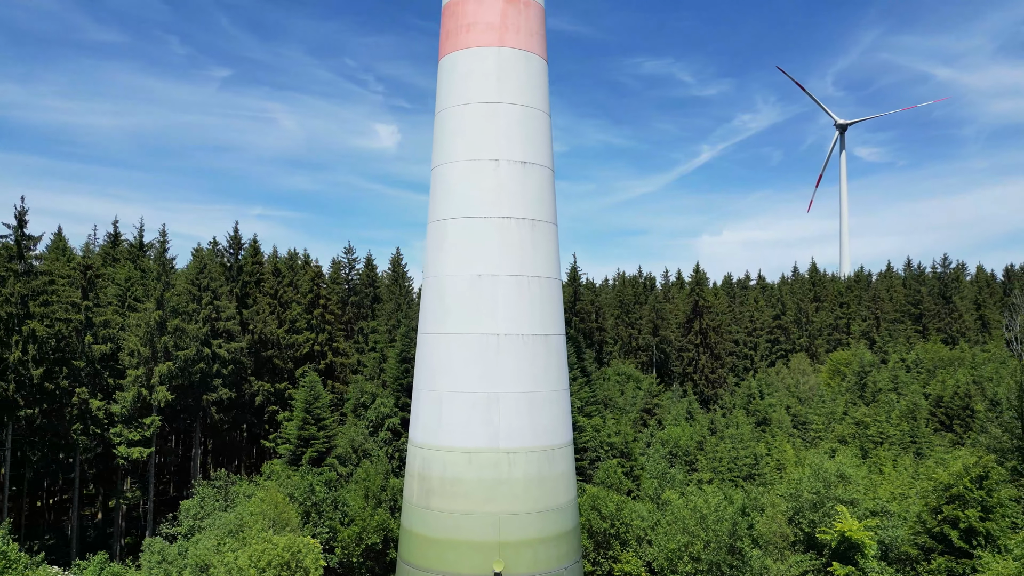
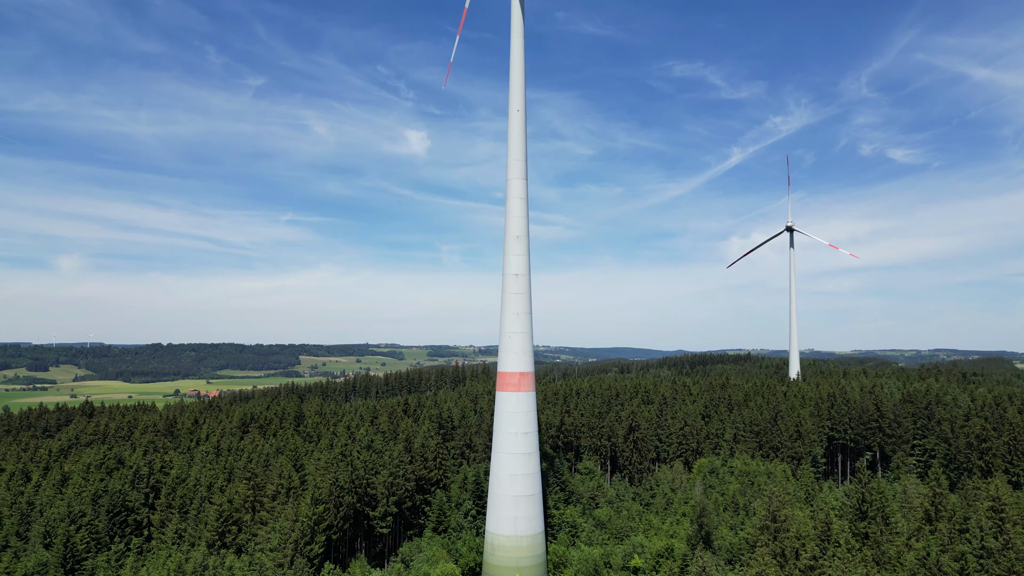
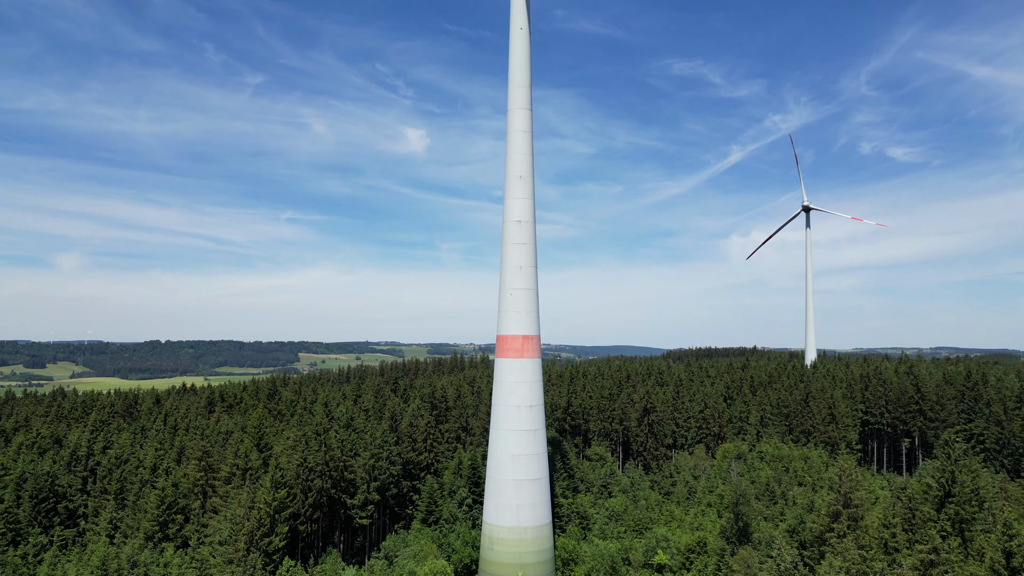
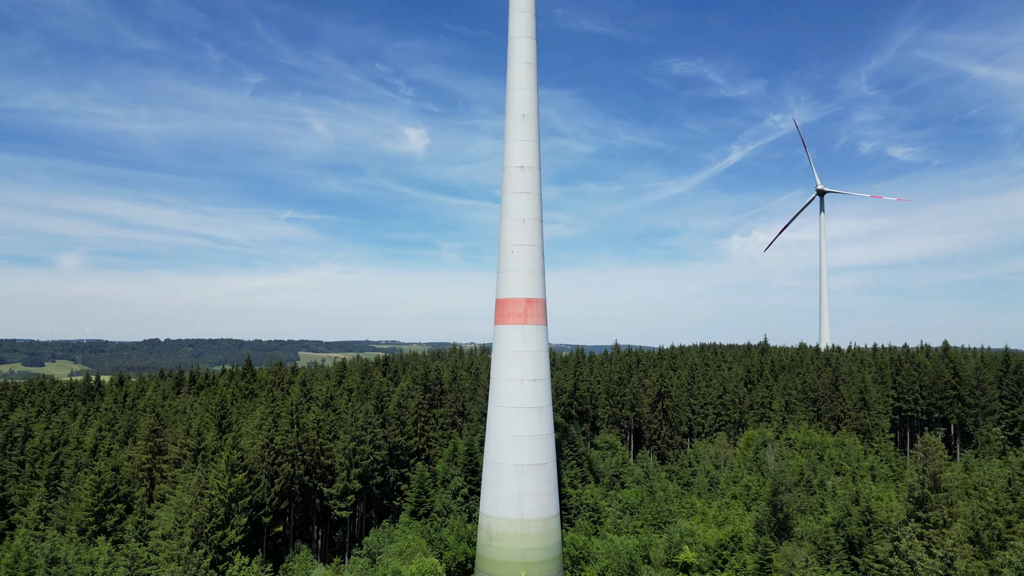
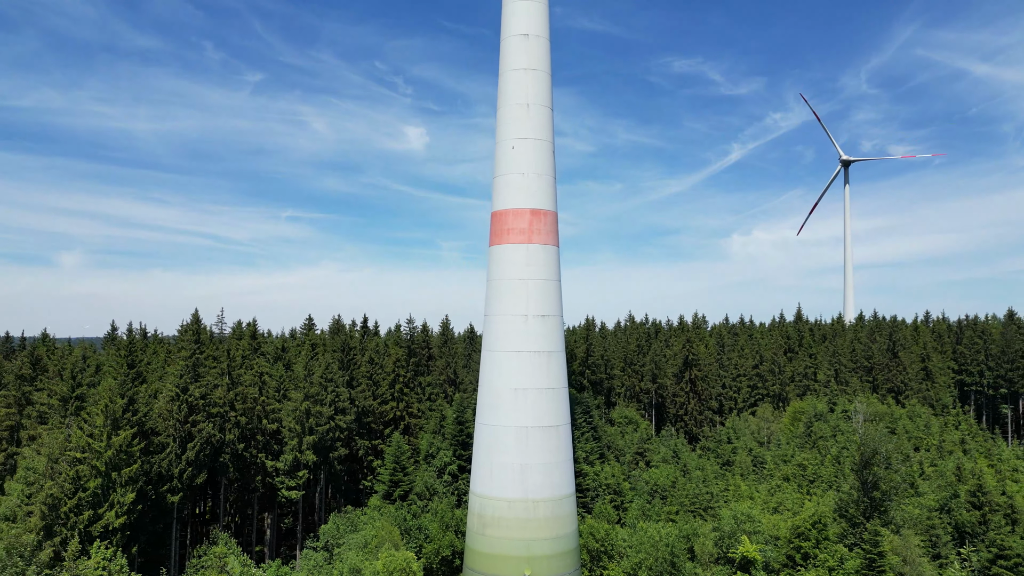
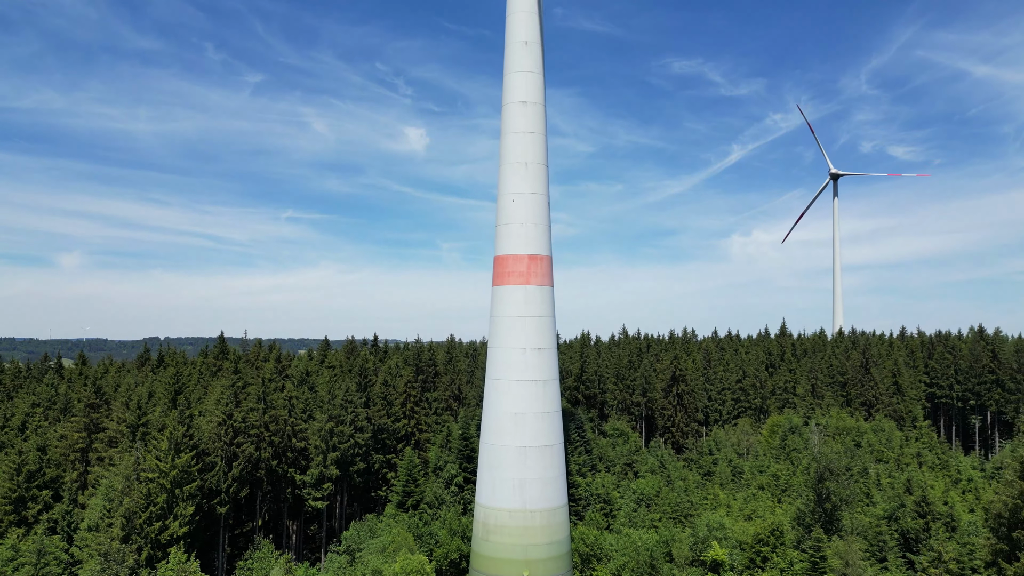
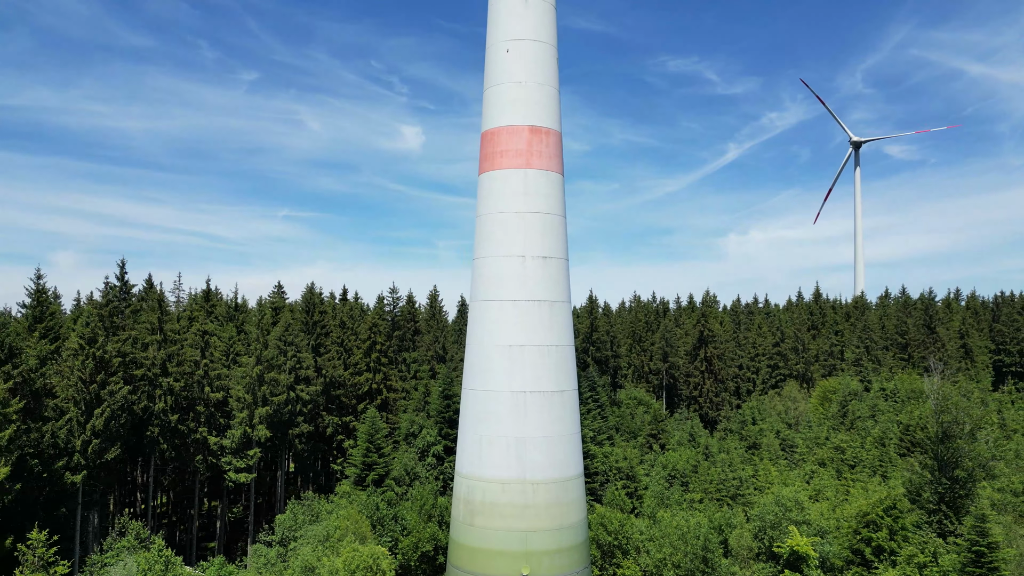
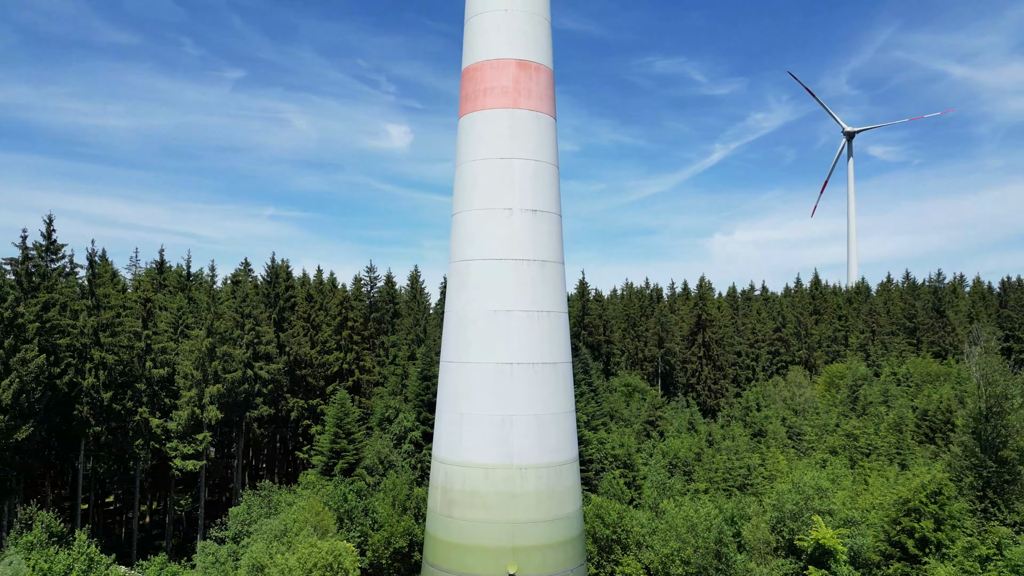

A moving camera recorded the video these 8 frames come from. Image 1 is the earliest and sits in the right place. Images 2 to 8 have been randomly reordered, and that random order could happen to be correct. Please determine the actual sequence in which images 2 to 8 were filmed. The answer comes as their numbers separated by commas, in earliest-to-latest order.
8, 7, 5, 6, 4, 3, 2
